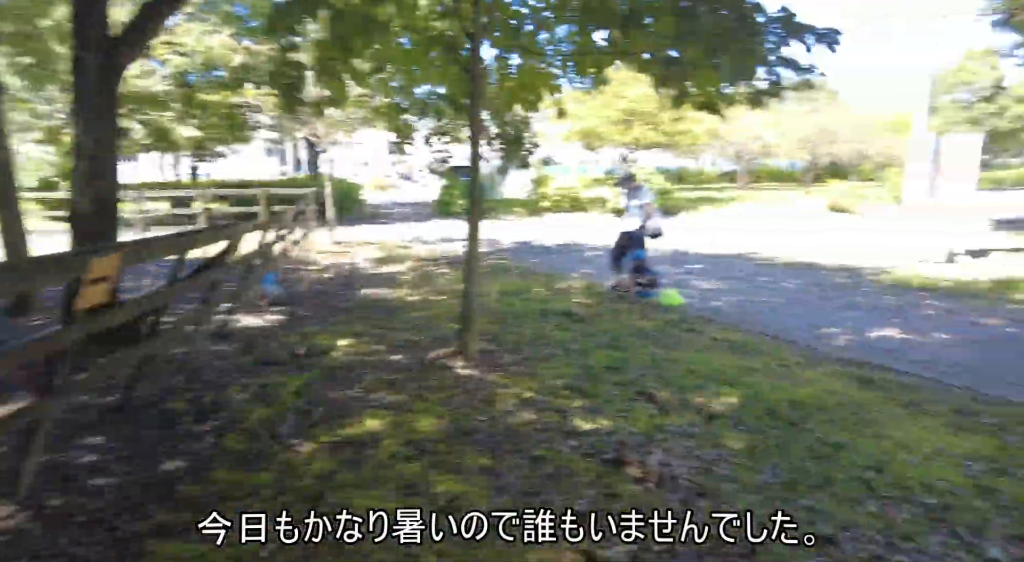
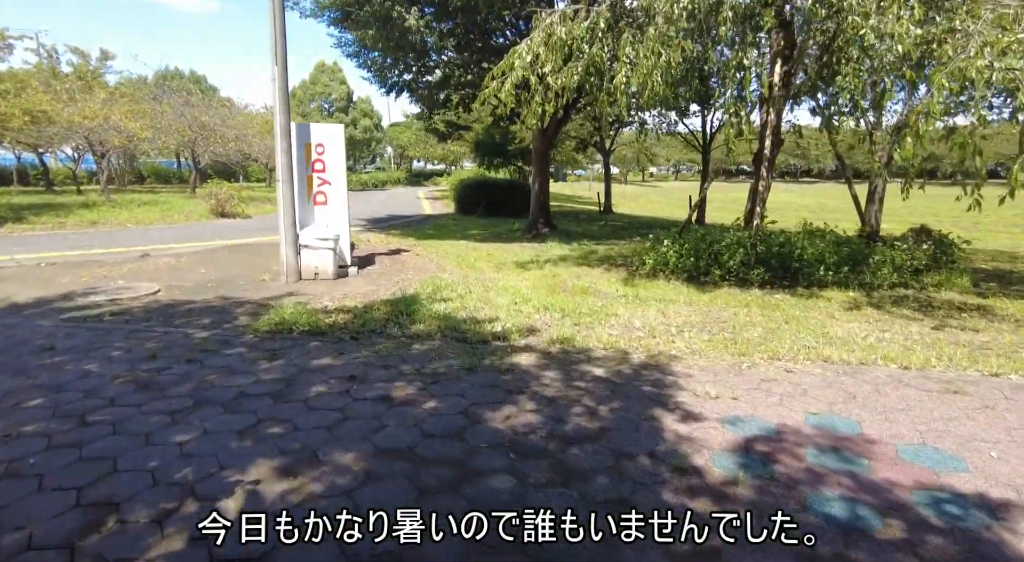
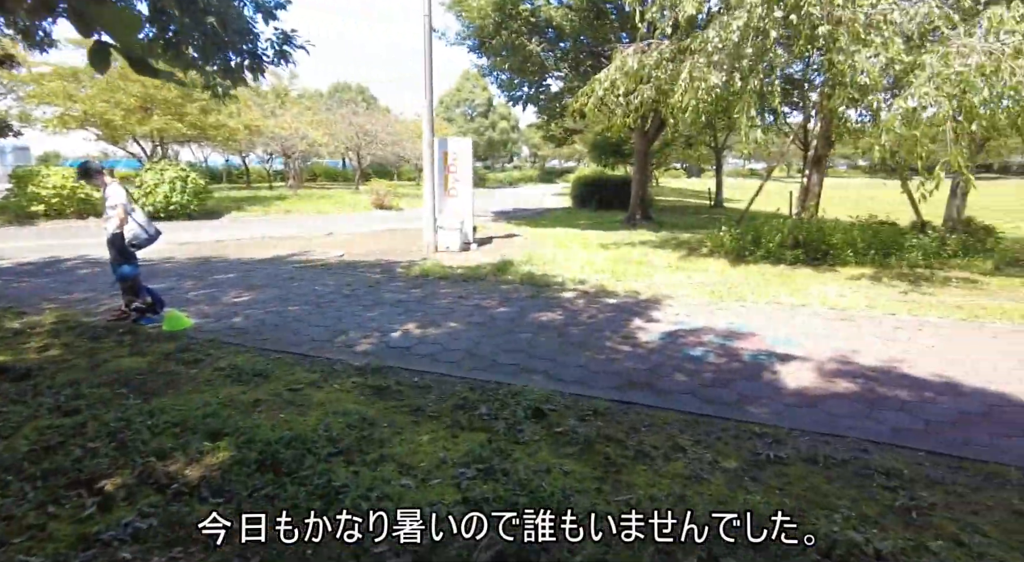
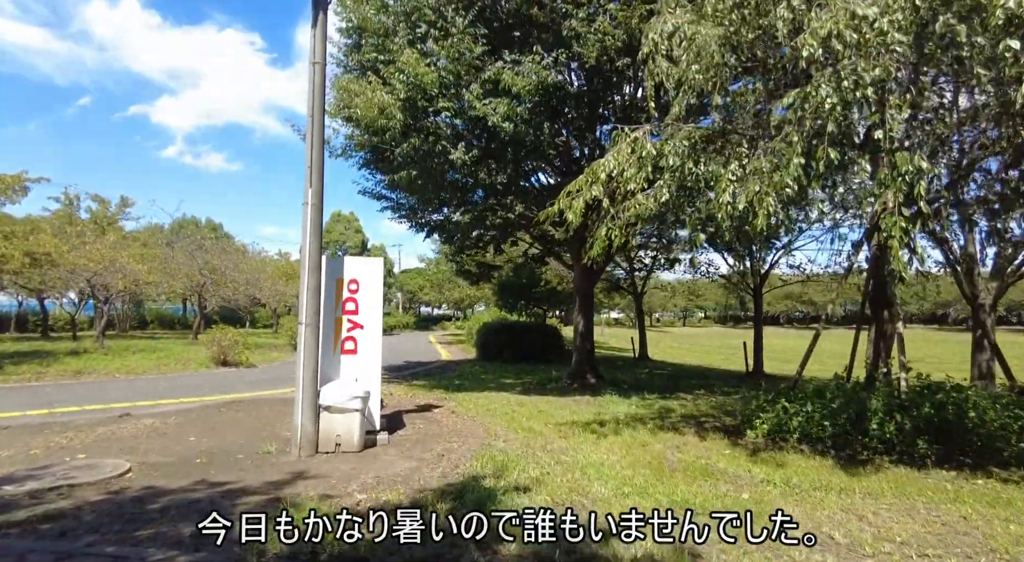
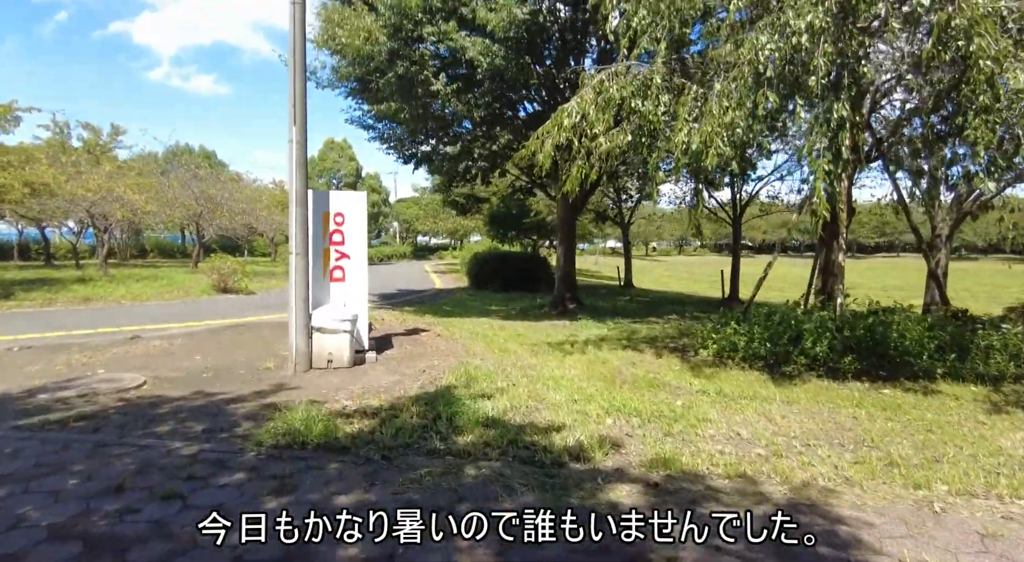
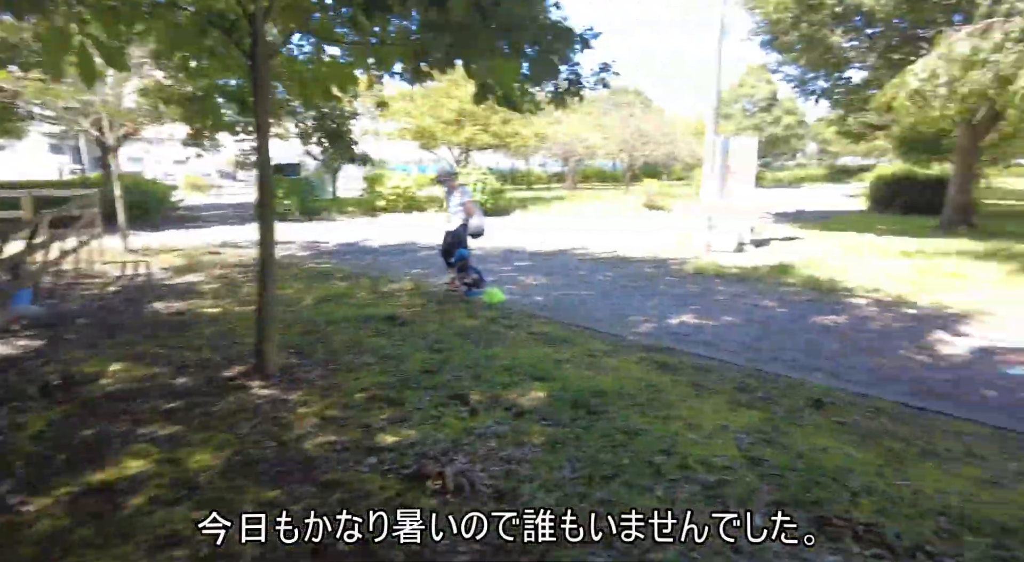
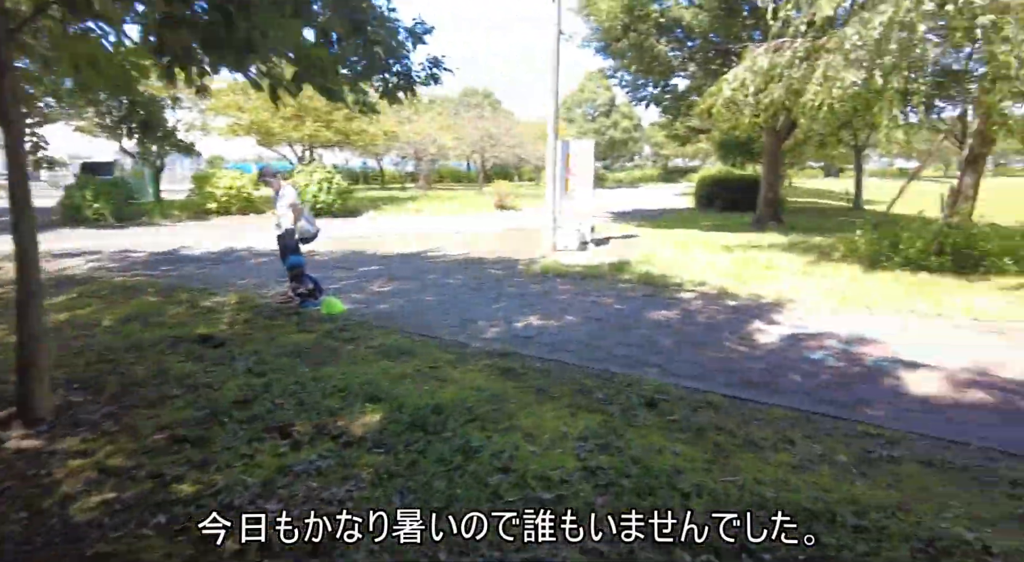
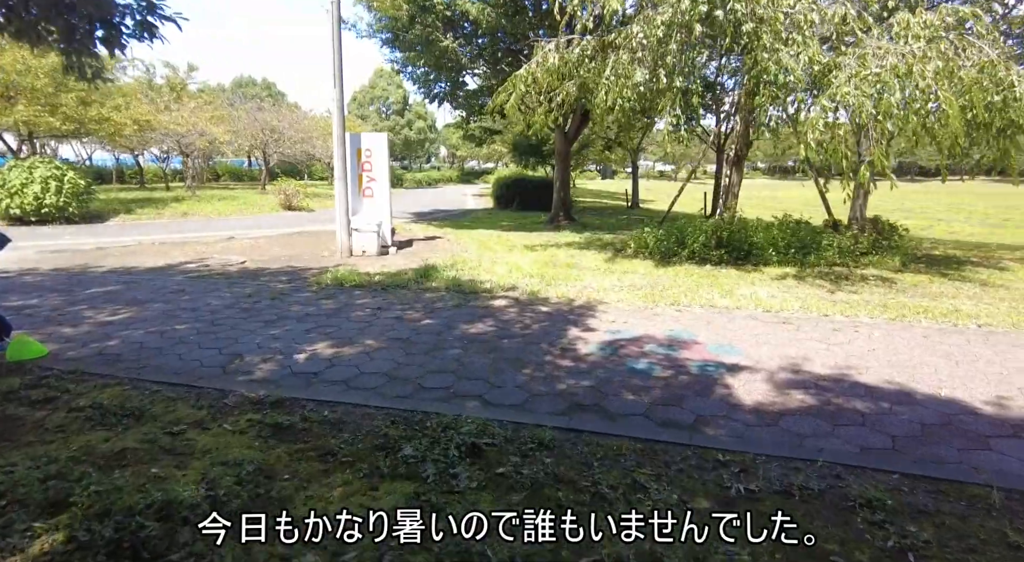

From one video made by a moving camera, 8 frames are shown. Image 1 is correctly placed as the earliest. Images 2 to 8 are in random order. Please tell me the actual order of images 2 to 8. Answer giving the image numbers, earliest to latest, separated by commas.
6, 7, 3, 8, 2, 5, 4
